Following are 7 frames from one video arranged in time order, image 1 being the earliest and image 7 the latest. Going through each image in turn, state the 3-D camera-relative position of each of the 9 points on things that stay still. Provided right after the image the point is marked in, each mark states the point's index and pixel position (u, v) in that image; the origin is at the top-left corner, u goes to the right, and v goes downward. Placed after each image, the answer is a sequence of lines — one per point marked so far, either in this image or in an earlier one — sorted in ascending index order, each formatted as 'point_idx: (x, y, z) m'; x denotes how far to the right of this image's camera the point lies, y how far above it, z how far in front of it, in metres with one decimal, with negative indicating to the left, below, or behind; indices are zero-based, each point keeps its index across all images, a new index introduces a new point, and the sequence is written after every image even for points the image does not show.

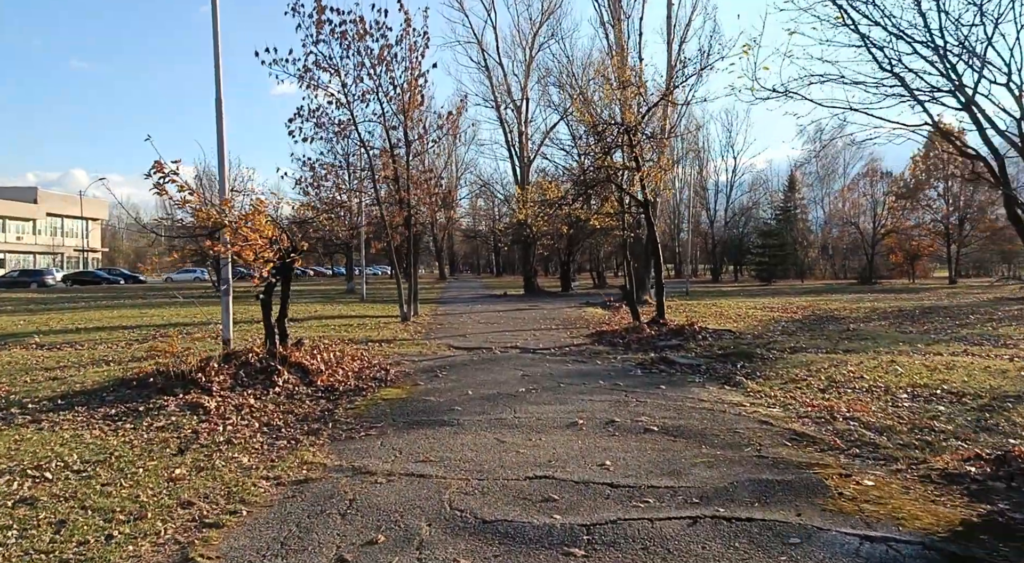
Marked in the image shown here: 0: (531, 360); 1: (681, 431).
0: (+0.3, -1.4, +12.4) m
1: (+1.7, -1.5, +7.2) m
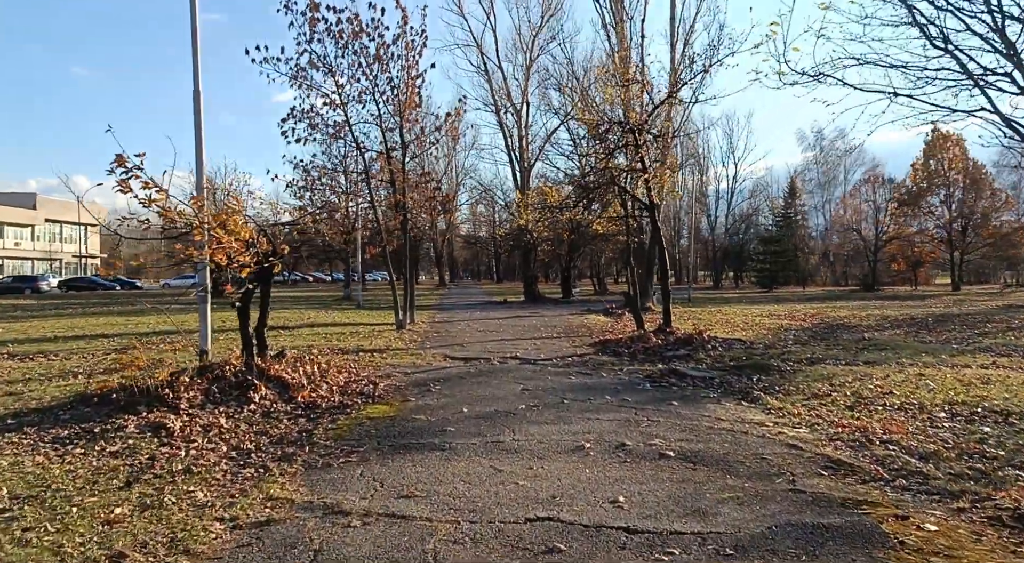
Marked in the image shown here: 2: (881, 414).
0: (+0.3, -1.5, +11.6) m
1: (+1.7, -1.6, +6.4) m
2: (+4.2, -1.5, +8.1) m
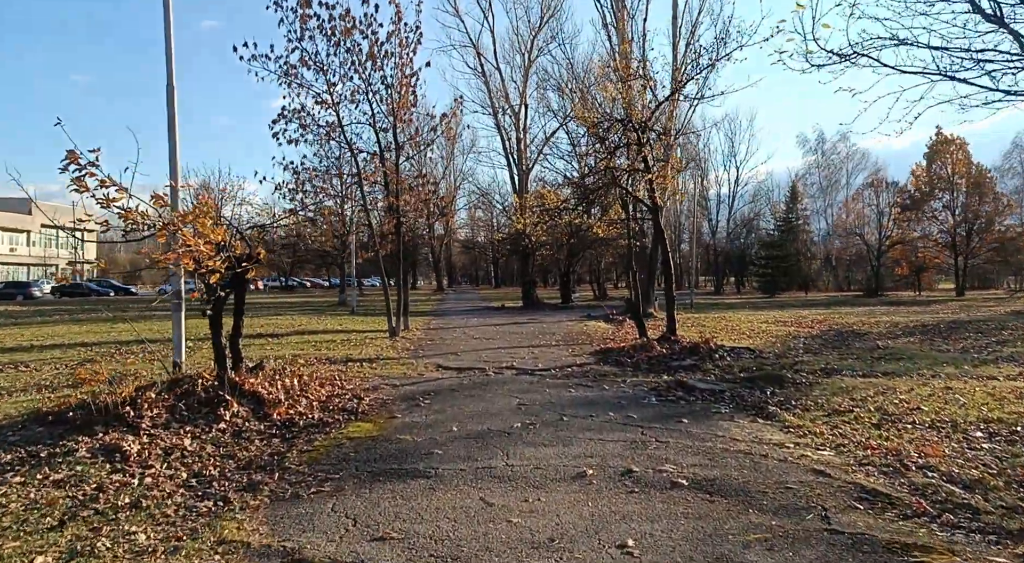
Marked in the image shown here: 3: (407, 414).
0: (+0.3, -1.6, +10.9) m
1: (+1.6, -1.6, +5.7) m
2: (+4.1, -1.6, +7.4) m
3: (-1.3, -1.6, +8.6) m
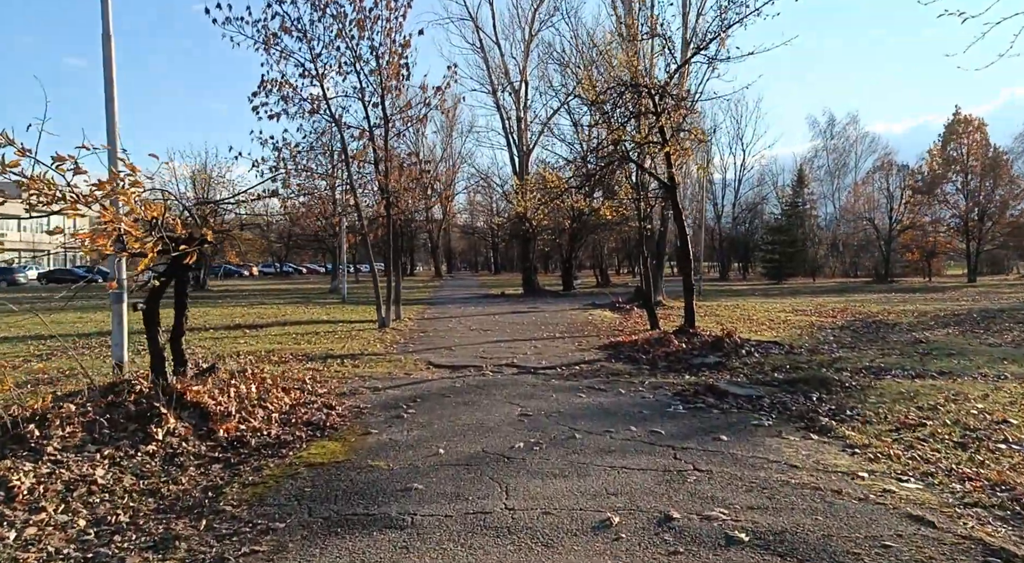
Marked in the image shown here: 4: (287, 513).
0: (+0.3, -1.4, +9.4) m
1: (+1.6, -1.5, +4.2) m
2: (+4.1, -1.5, +5.9) m
3: (-1.3, -1.5, +7.2) m
4: (-1.5, -1.6, +4.8) m
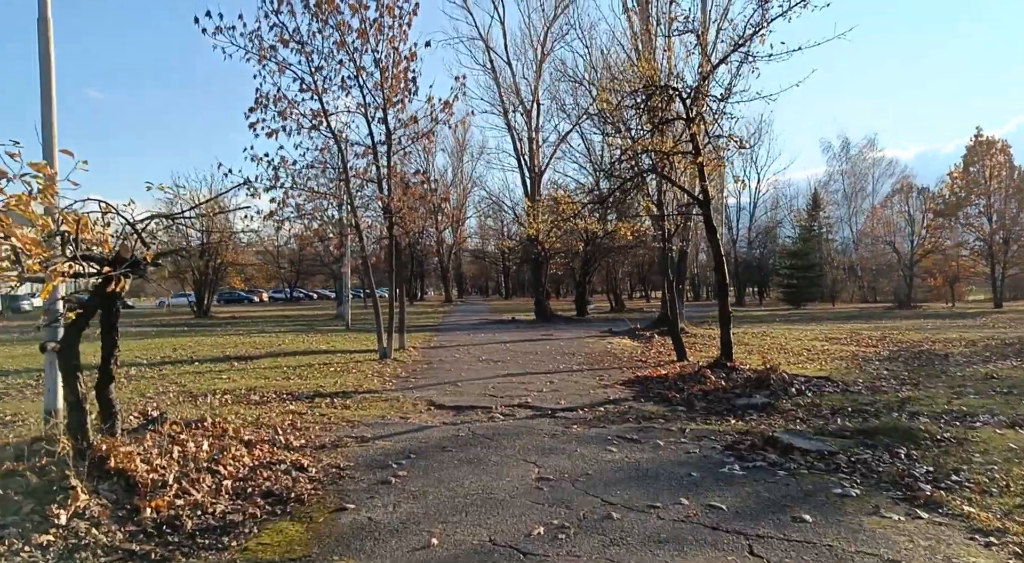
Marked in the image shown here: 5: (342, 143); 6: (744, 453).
0: (+0.4, -1.7, +7.8) m
1: (+1.7, -1.7, +2.6) m
2: (+4.2, -1.7, +4.3) m
3: (-1.1, -1.7, +5.6) m
4: (-1.4, -1.7, +3.2) m
5: (-4.3, +3.5, +18.2) m
6: (+2.3, -1.7, +7.1) m
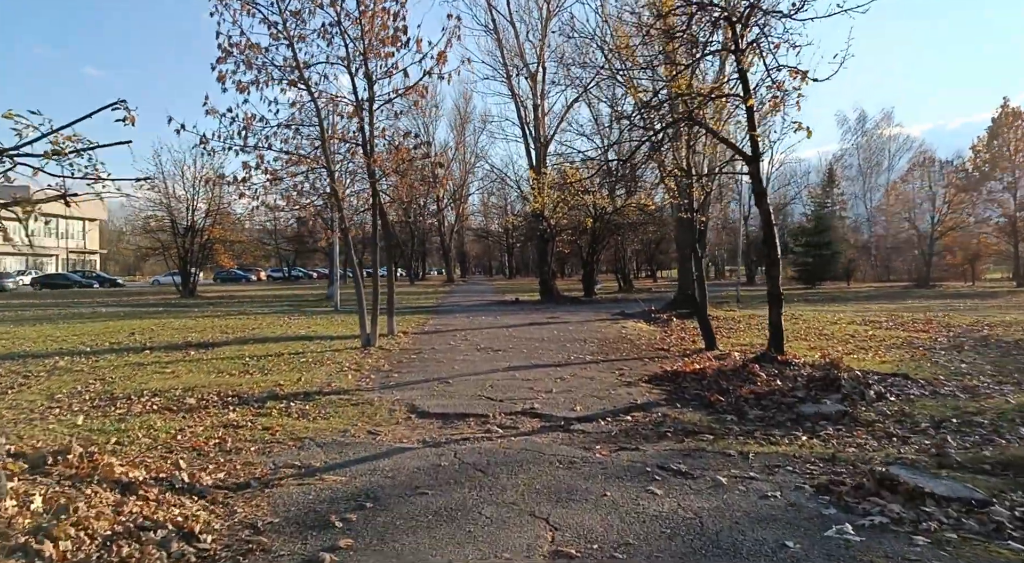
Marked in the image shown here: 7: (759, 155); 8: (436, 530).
0: (+0.4, -1.5, +5.6) m
1: (+1.7, -1.6, +0.4) m
2: (+4.2, -1.5, +2.1) m
3: (-1.1, -1.5, +3.4) m
4: (-1.4, -1.6, +1.1) m
5: (-4.3, +4.1, +15.9) m
6: (+2.3, -1.5, +4.9) m
7: (+3.4, +1.7, +9.9) m
8: (-0.5, -1.5, +4.4) m
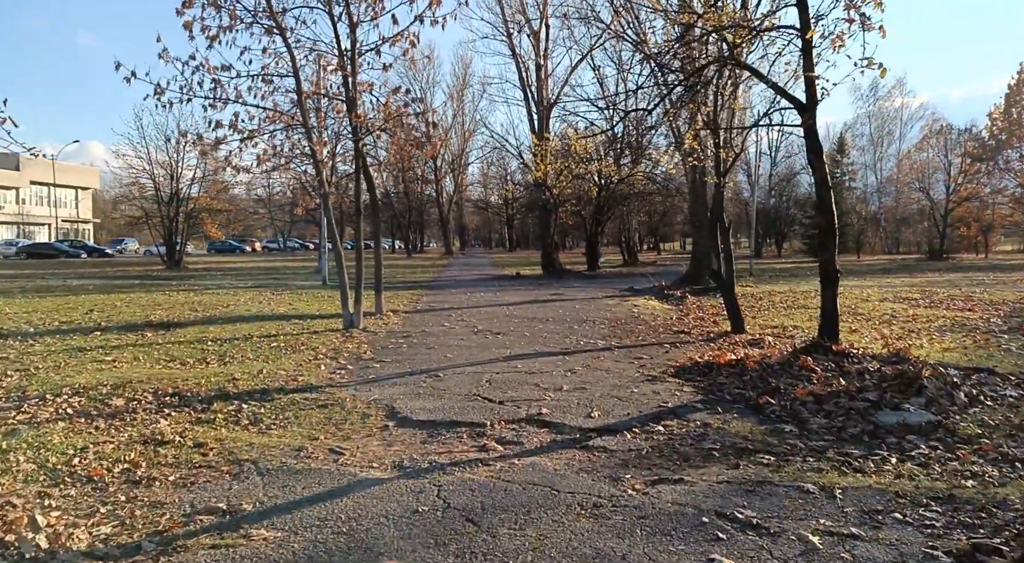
0: (+0.5, -1.4, +4.0) m
1: (+1.7, -1.7, -1.2) m
2: (+4.3, -1.5, +0.5) m
3: (-1.1, -1.5, +1.8) m
4: (-1.4, -1.7, -0.5) m
5: (-4.2, +4.6, +14.1) m
6: (+2.3, -1.4, +3.3) m
7: (+3.4, +2.0, +8.1) m
8: (-0.5, -1.4, +2.8) m
